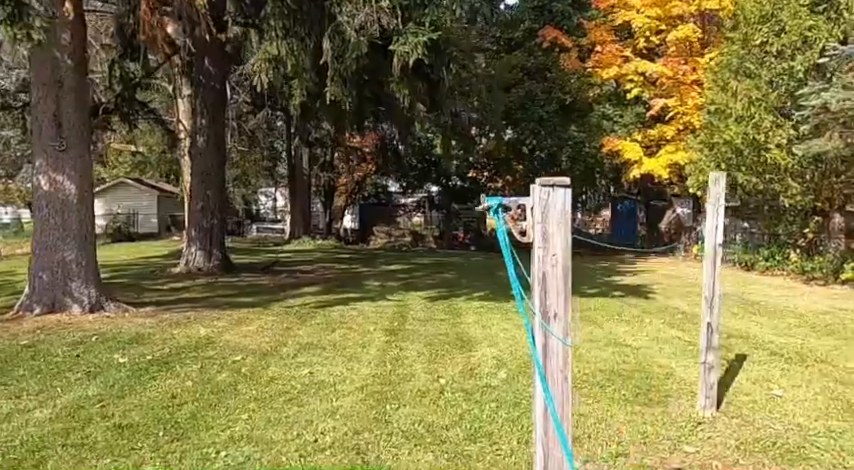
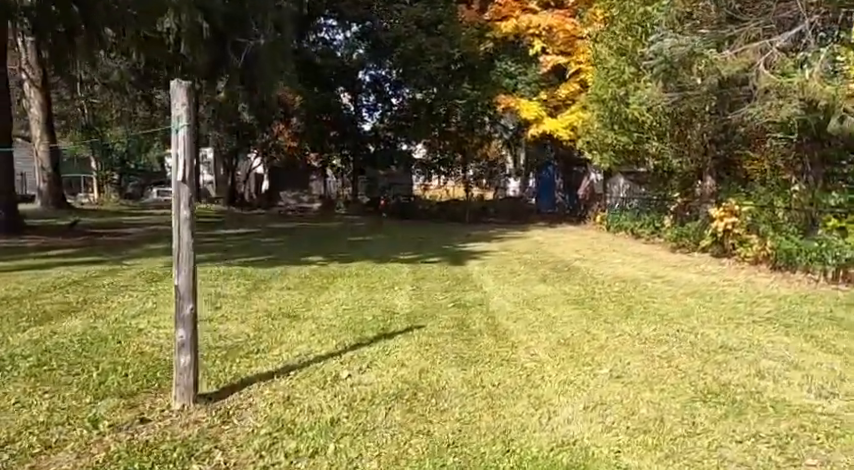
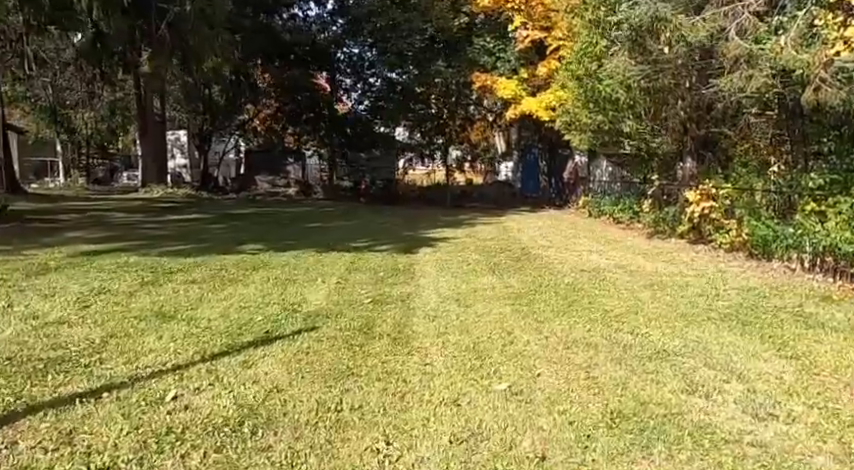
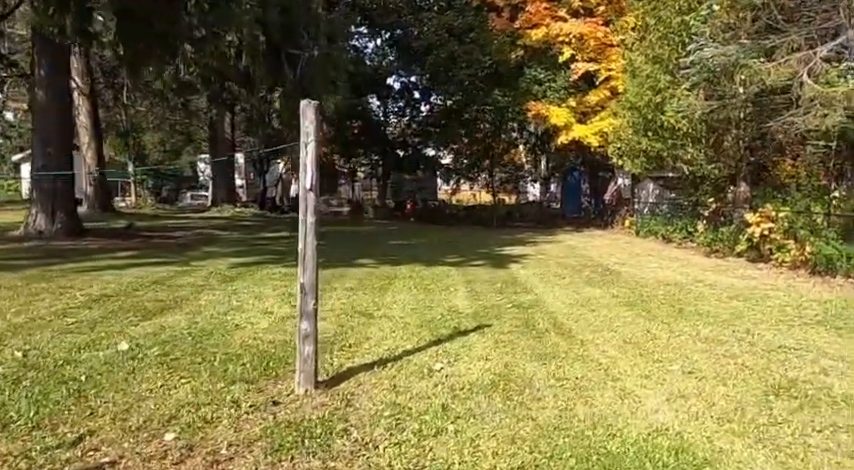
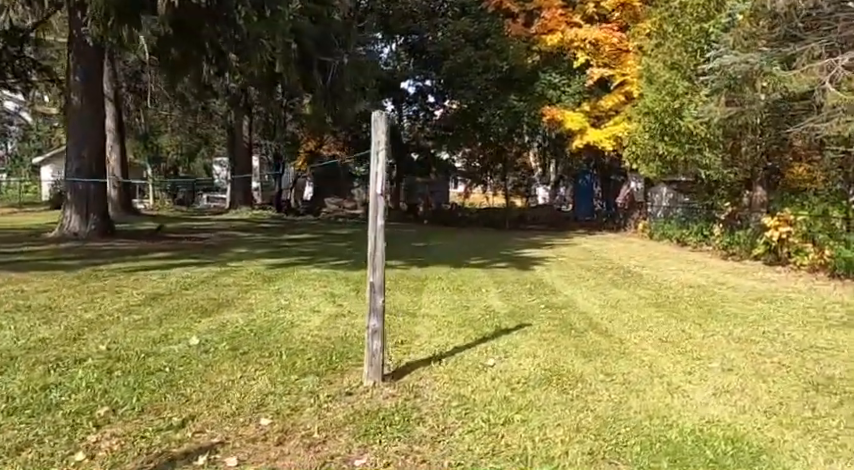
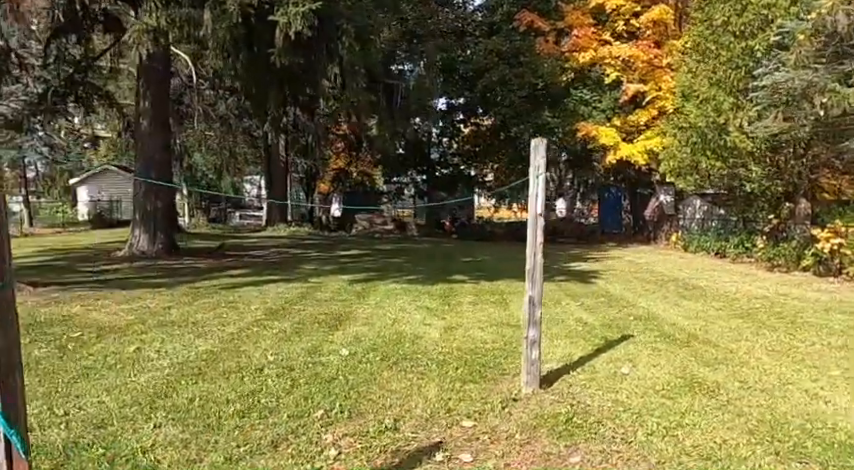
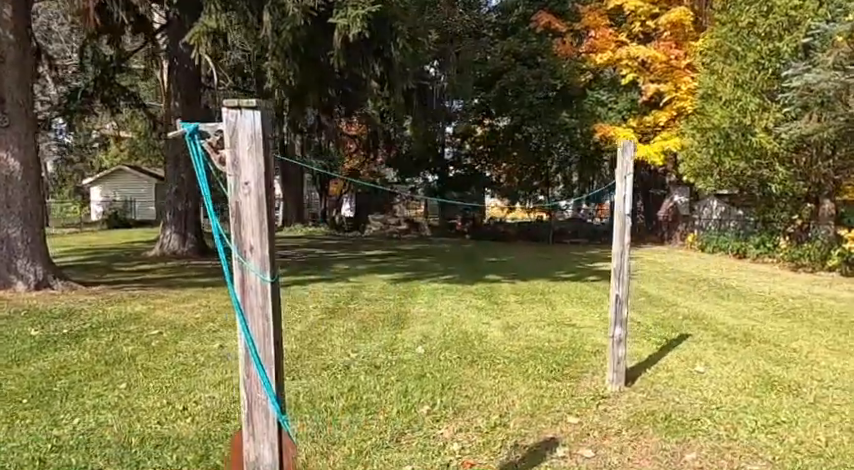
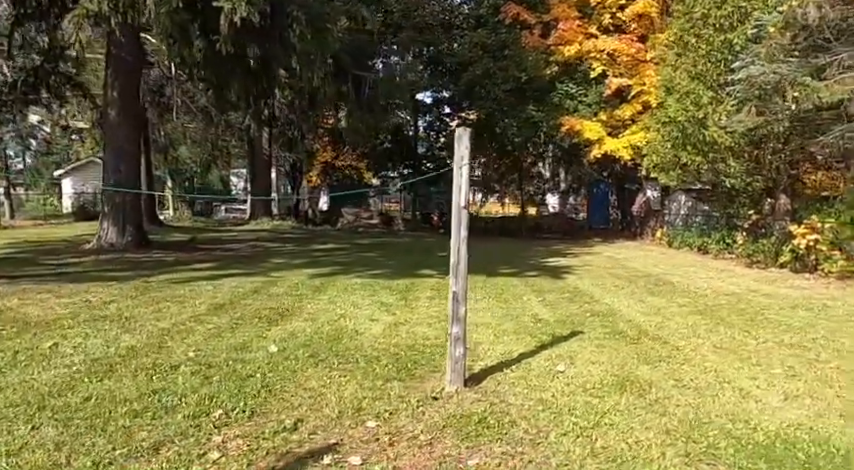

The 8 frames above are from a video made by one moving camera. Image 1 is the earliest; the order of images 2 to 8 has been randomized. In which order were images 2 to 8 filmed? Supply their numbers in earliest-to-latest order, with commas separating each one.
7, 6, 8, 5, 4, 2, 3
